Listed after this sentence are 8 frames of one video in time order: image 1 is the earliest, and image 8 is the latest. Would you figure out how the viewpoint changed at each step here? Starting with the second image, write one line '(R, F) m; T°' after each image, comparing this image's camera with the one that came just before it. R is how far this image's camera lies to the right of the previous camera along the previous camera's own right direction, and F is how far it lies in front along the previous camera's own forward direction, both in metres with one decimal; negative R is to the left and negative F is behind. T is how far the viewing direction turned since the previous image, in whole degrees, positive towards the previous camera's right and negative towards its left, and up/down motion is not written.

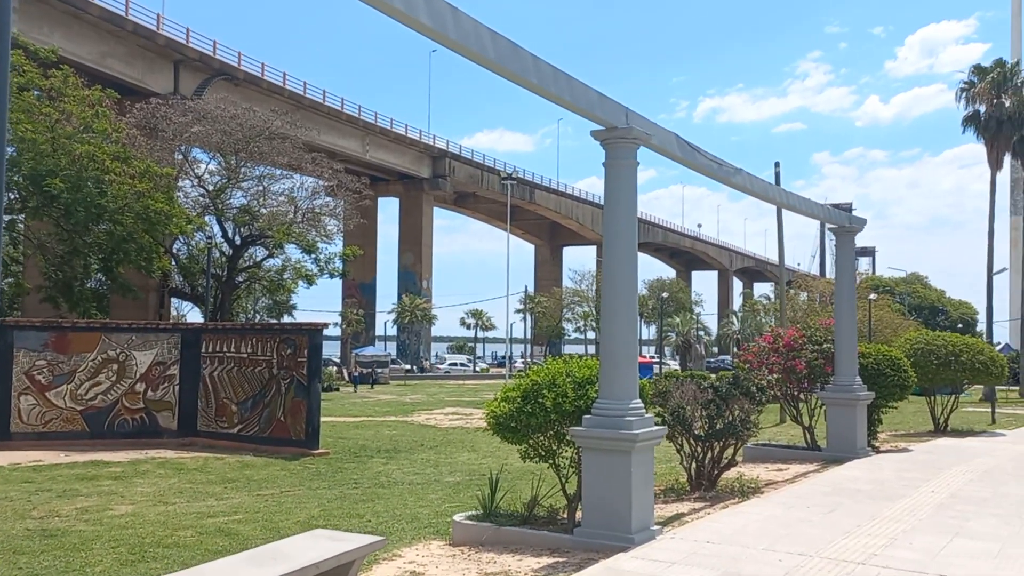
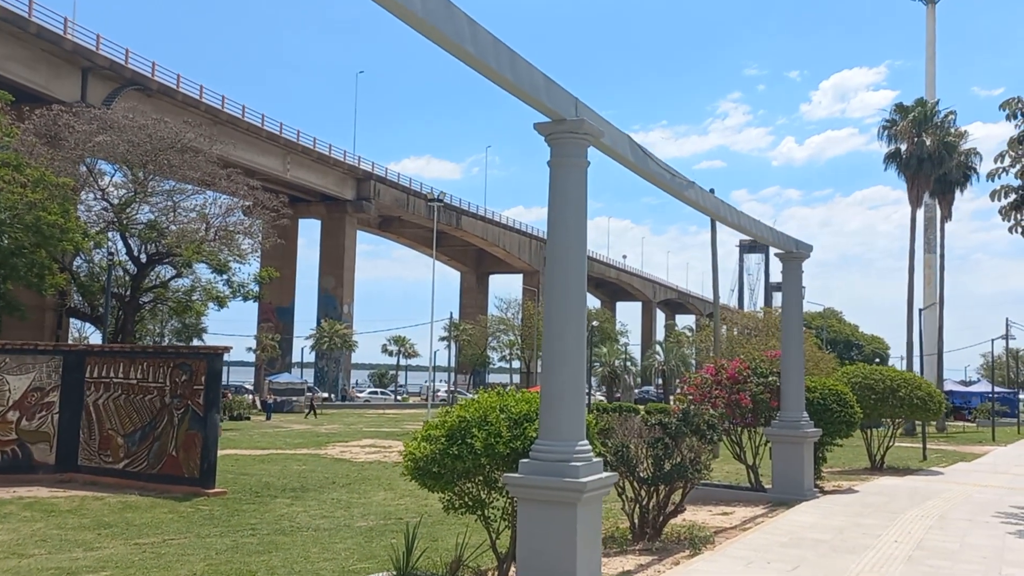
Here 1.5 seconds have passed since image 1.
(0.0, +1.3) m; +5°
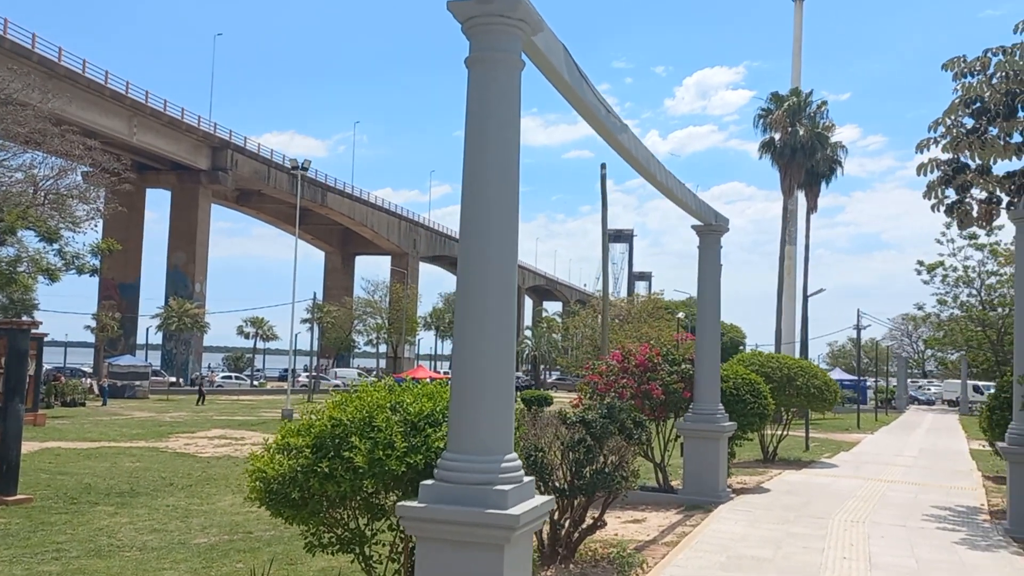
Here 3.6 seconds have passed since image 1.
(-0.2, +2.0) m; +9°
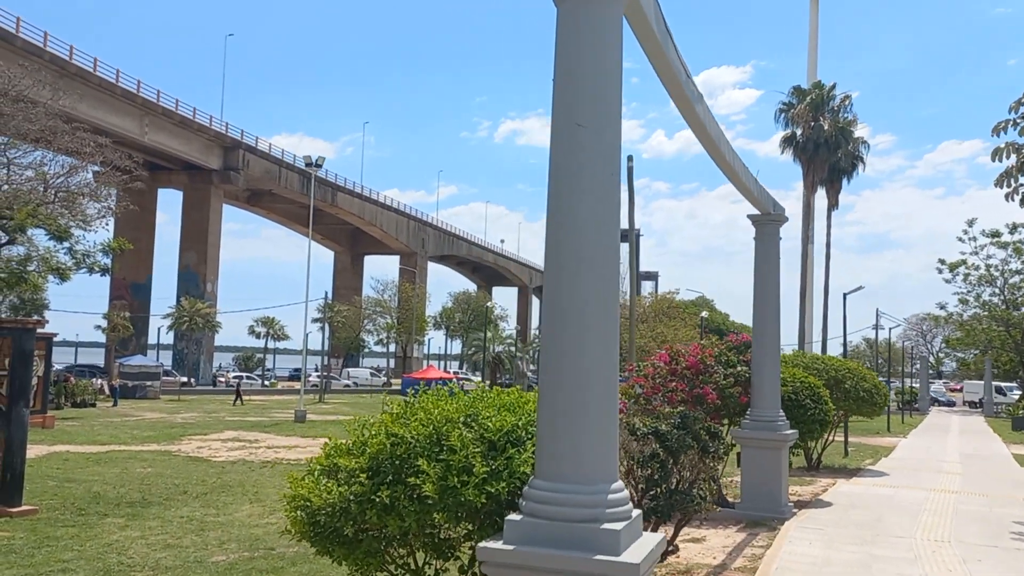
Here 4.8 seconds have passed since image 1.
(-0.4, +0.9) m; -1°
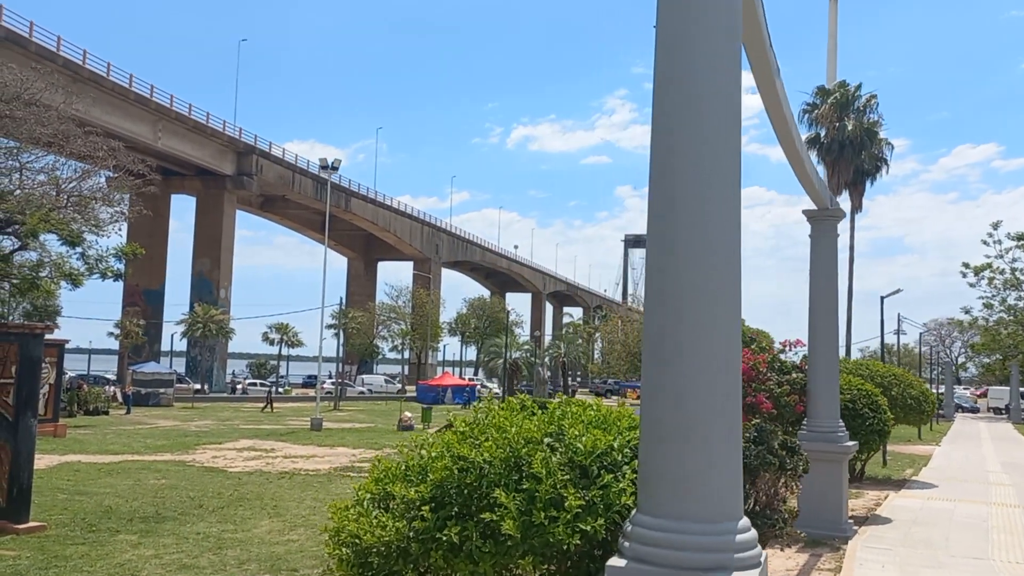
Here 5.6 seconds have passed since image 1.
(-0.3, +0.7) m; -1°
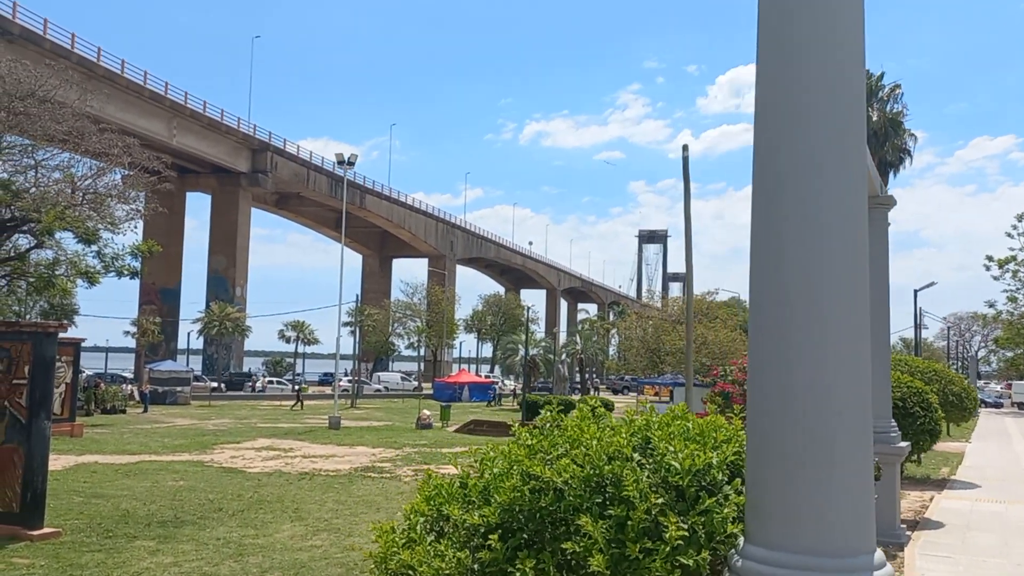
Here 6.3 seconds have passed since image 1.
(-0.2, +0.5) m; -1°
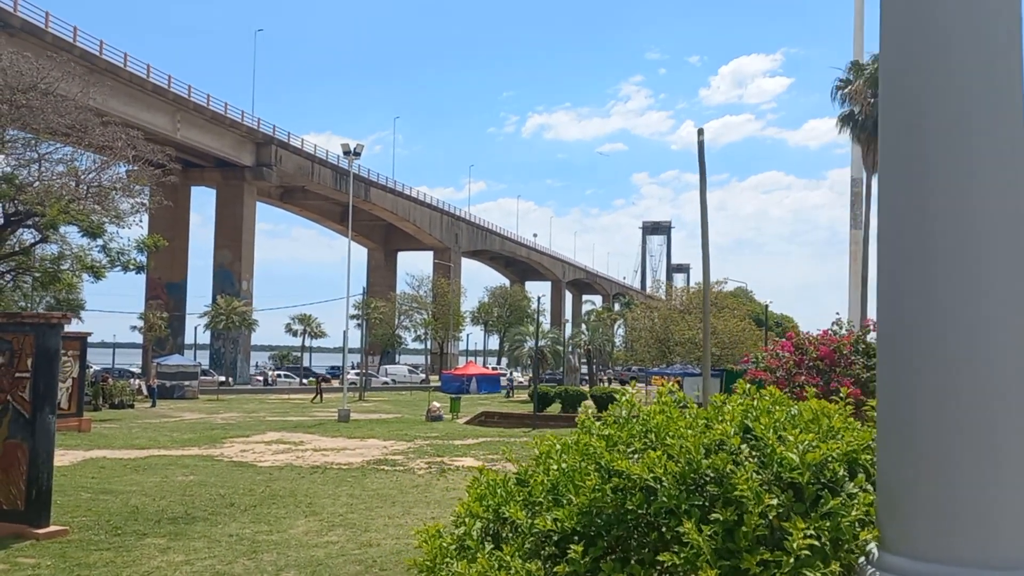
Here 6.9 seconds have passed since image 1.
(-0.2, +0.4) m; 0°
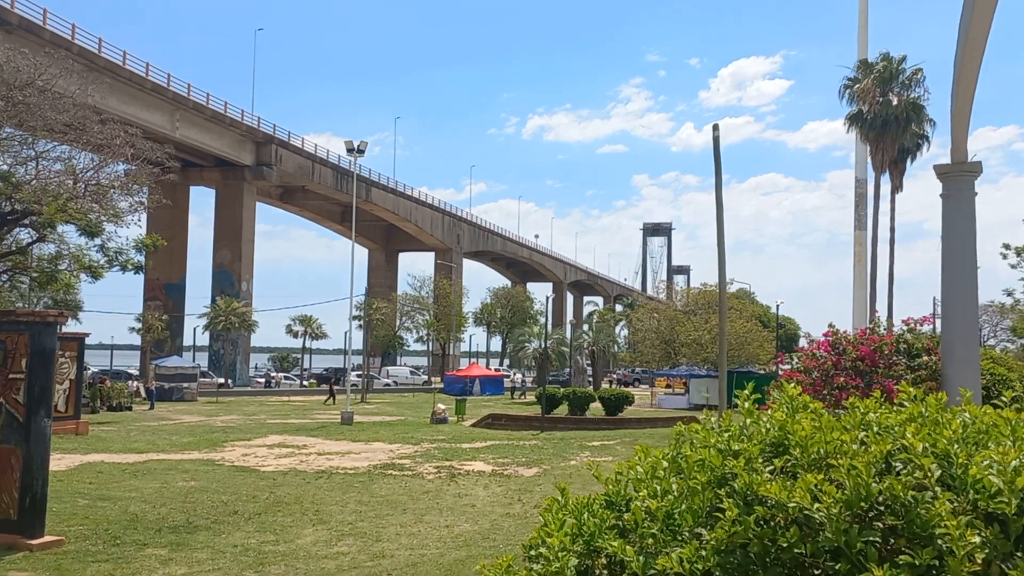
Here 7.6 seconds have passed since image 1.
(-0.2, +0.5) m; 0°
